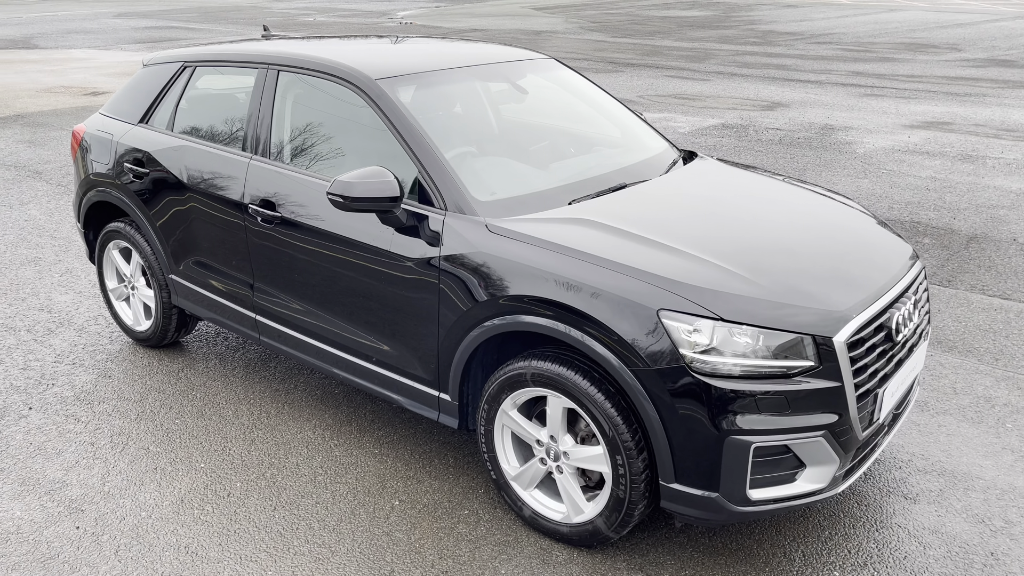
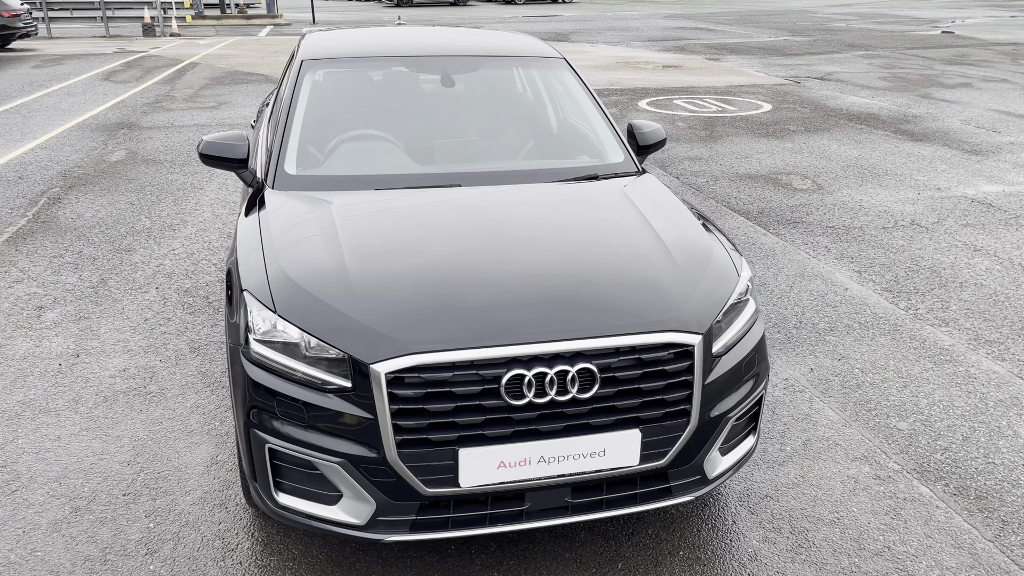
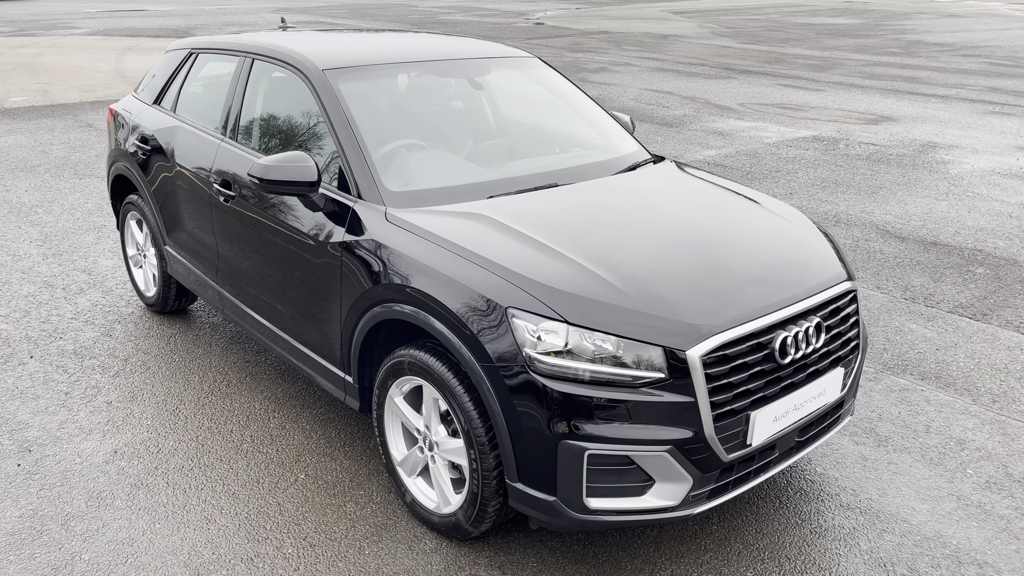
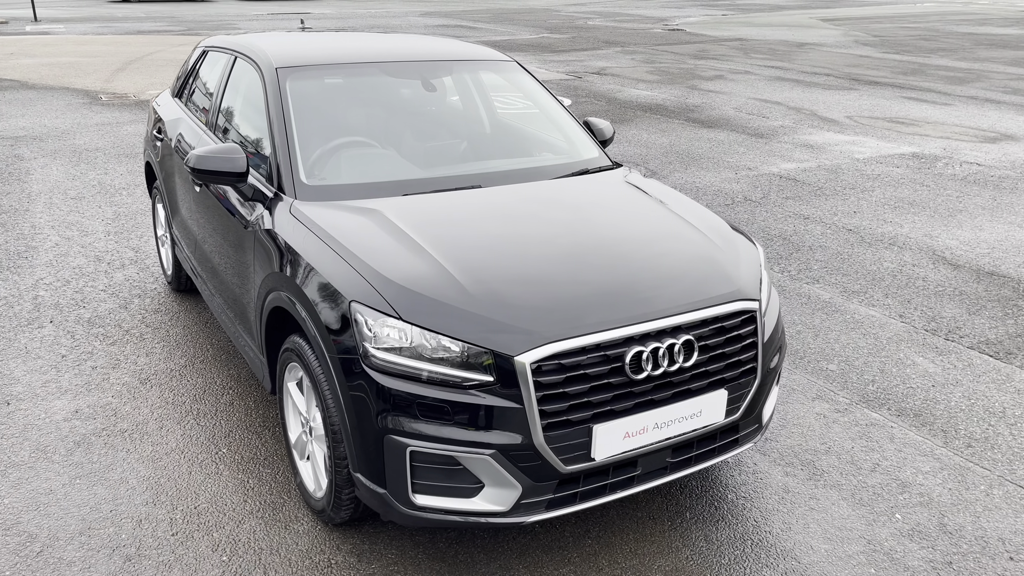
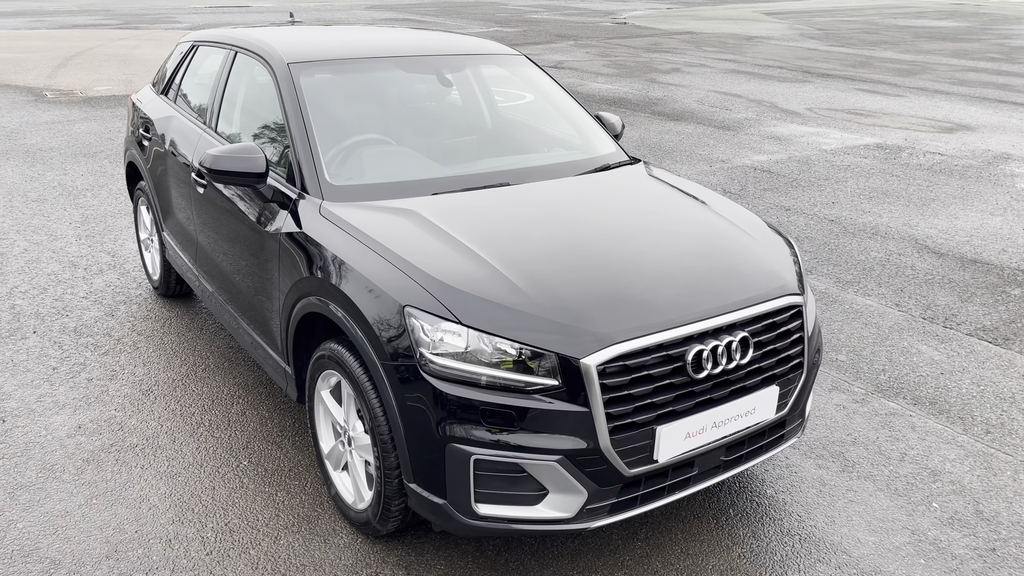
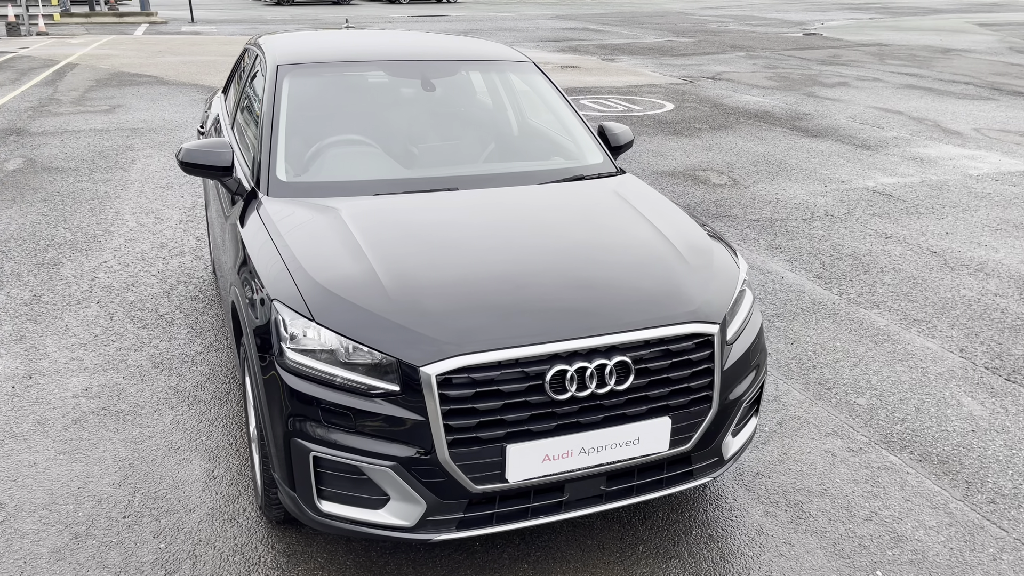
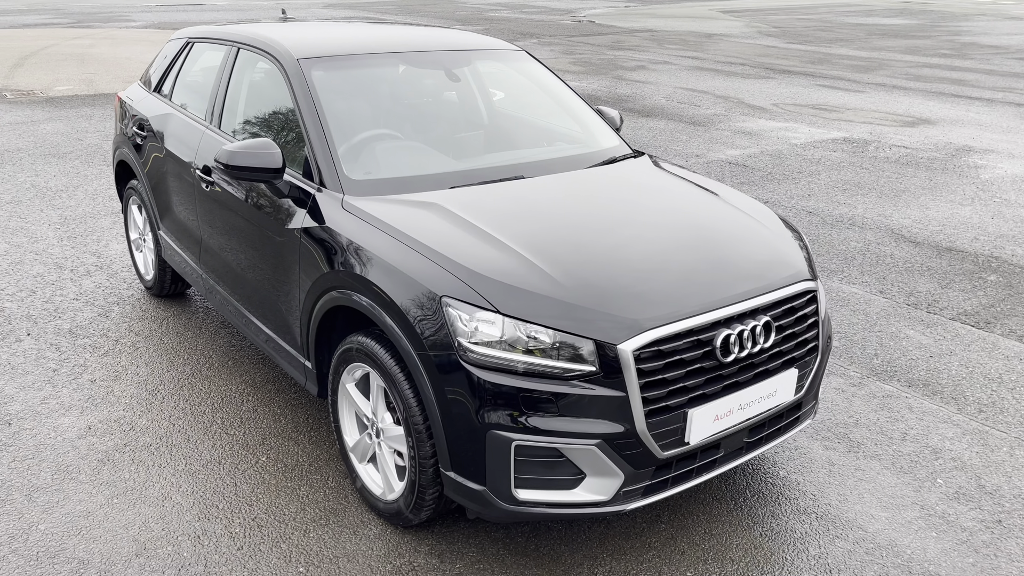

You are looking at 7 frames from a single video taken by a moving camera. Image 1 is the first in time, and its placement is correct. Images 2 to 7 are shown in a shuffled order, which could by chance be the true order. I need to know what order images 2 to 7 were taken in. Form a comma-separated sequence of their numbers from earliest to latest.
3, 7, 5, 4, 6, 2
